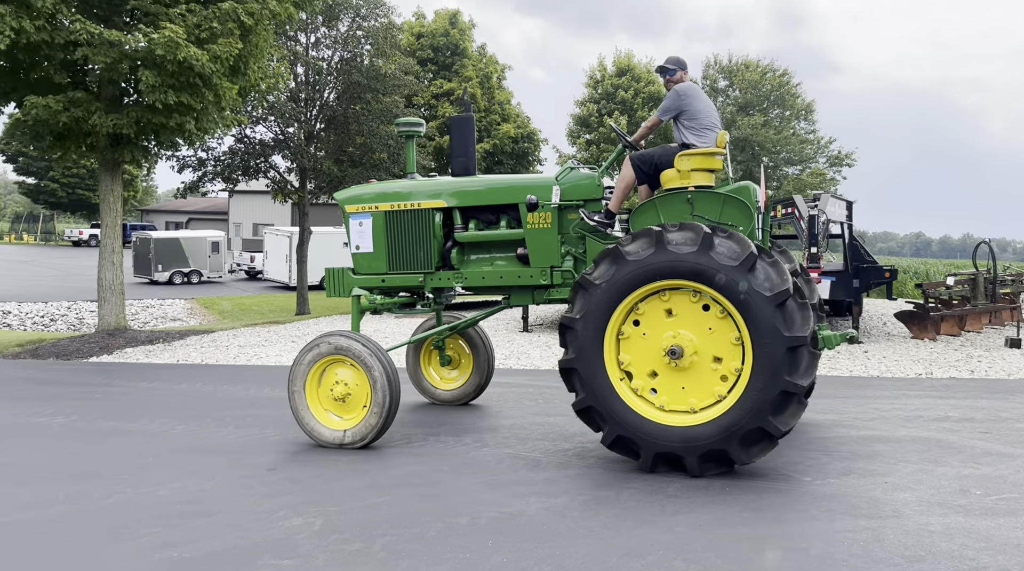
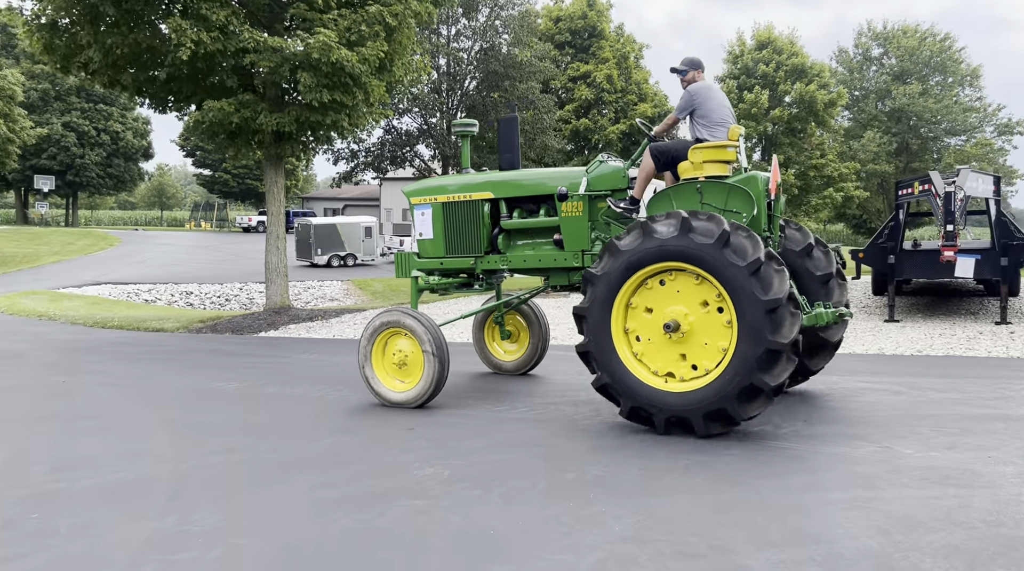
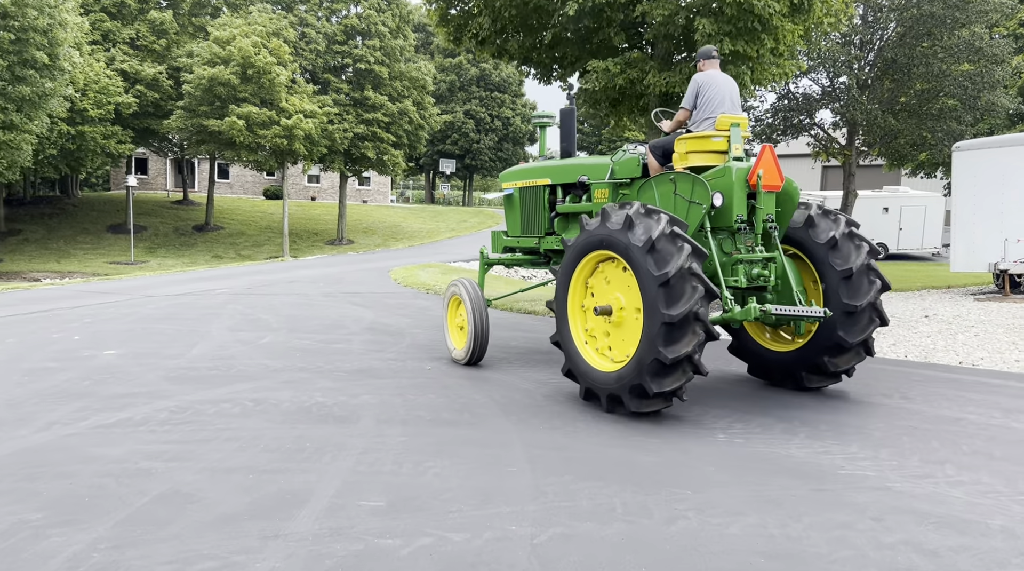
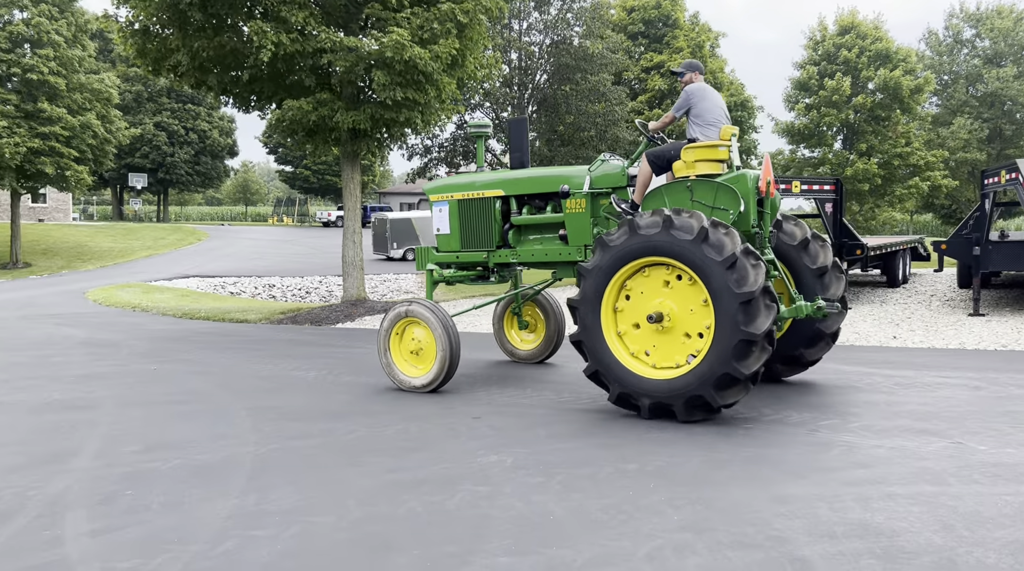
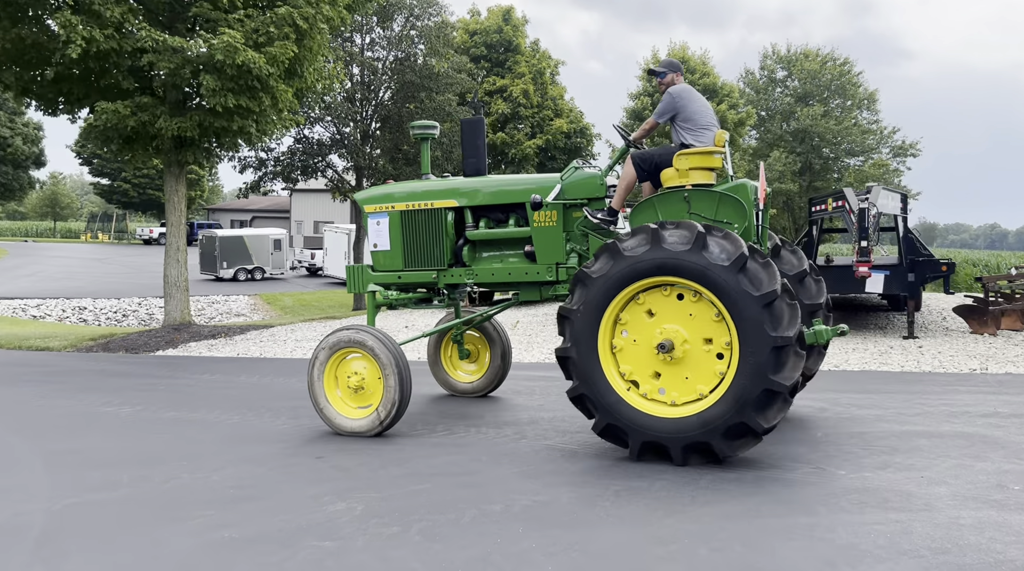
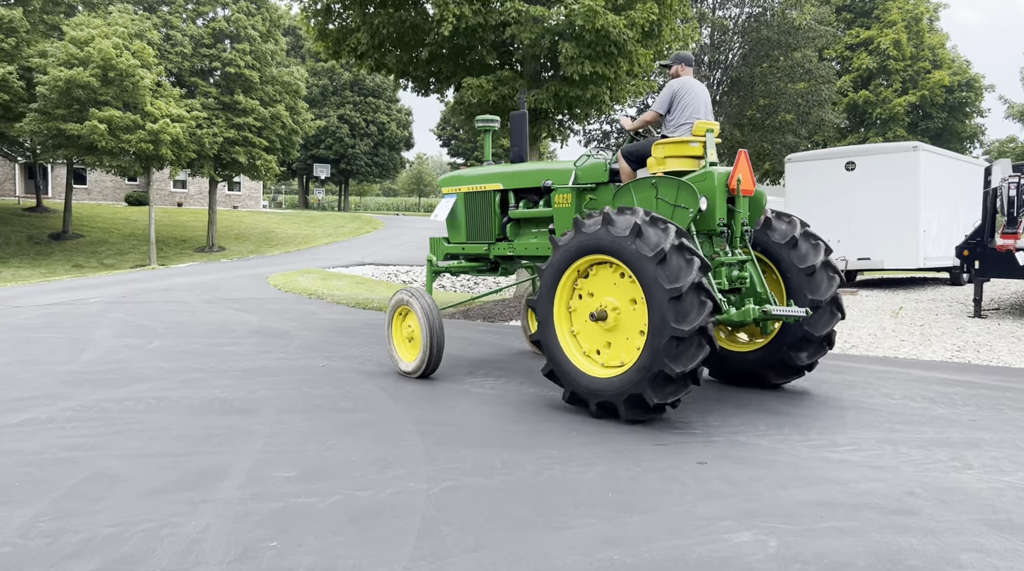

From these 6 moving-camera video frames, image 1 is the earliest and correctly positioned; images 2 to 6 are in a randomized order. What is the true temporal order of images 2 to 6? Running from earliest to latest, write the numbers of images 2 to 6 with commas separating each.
5, 2, 4, 6, 3
